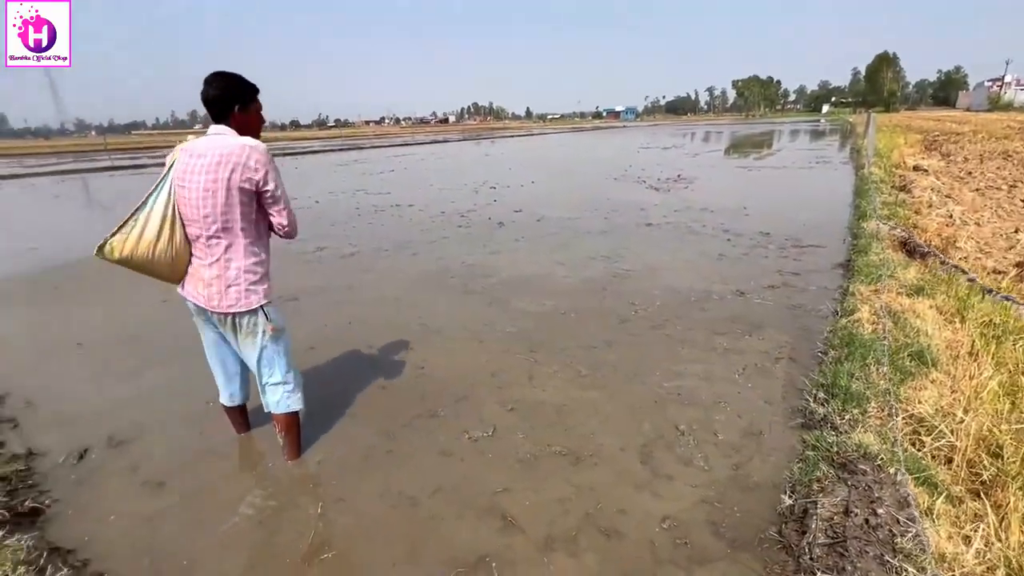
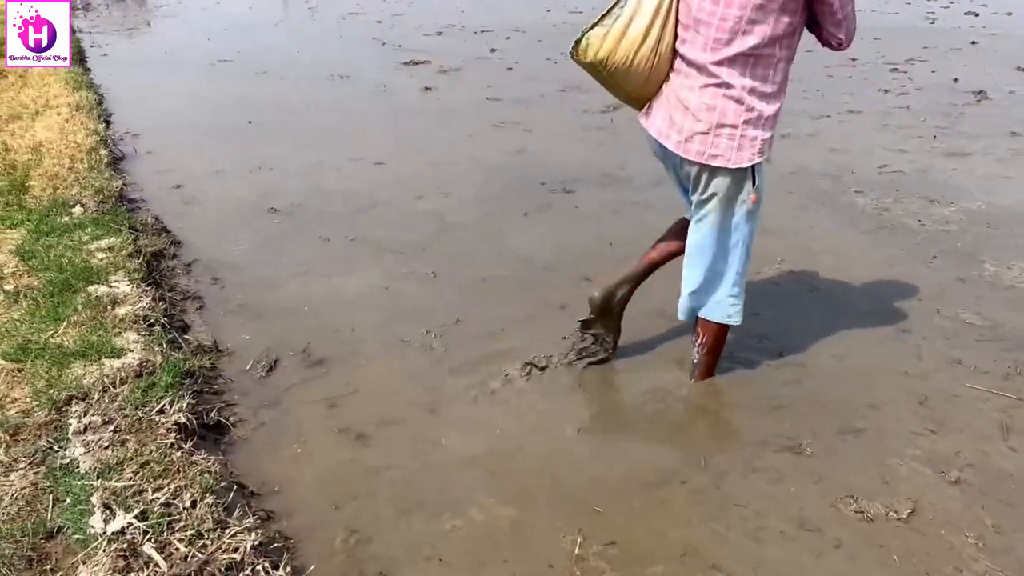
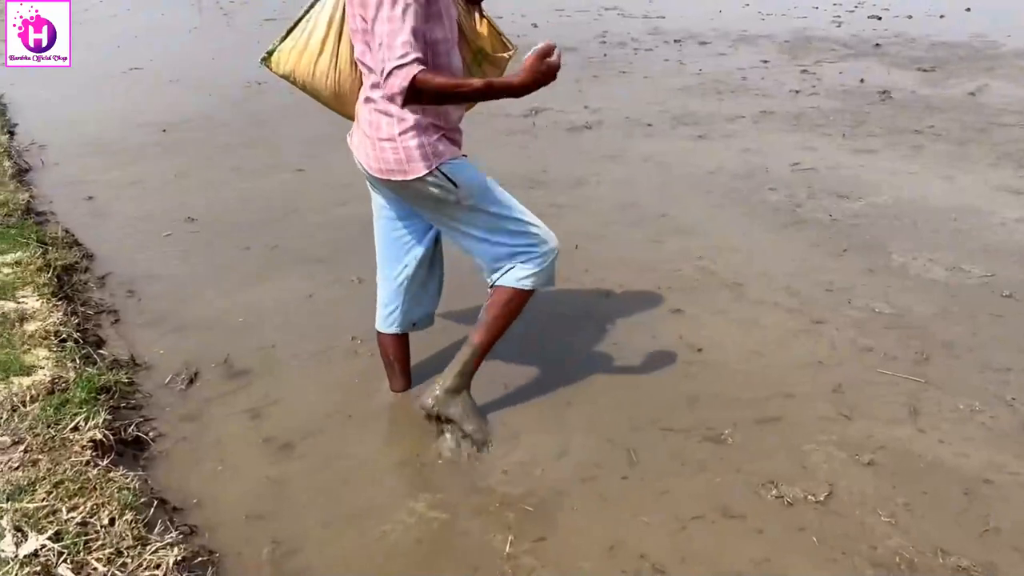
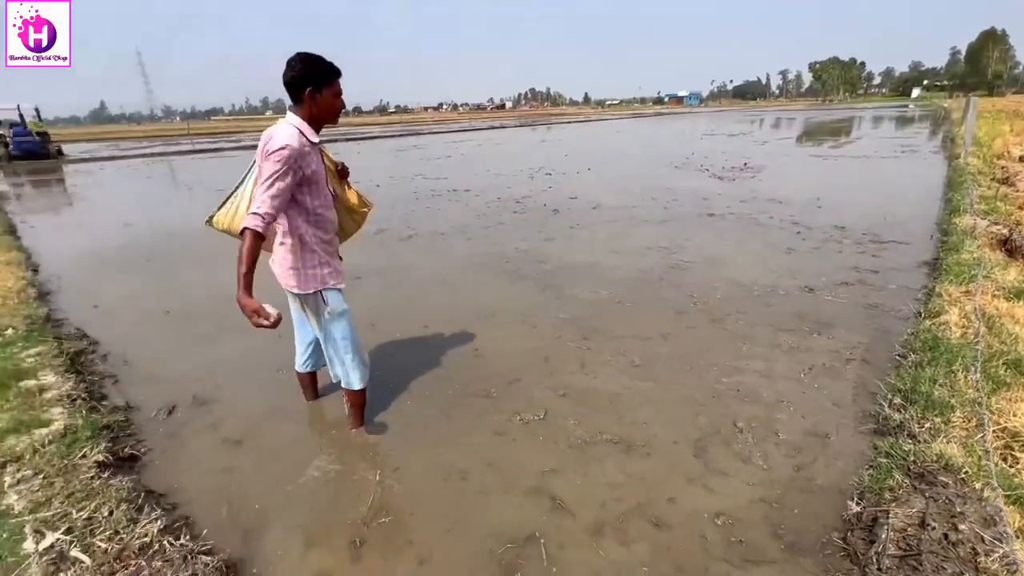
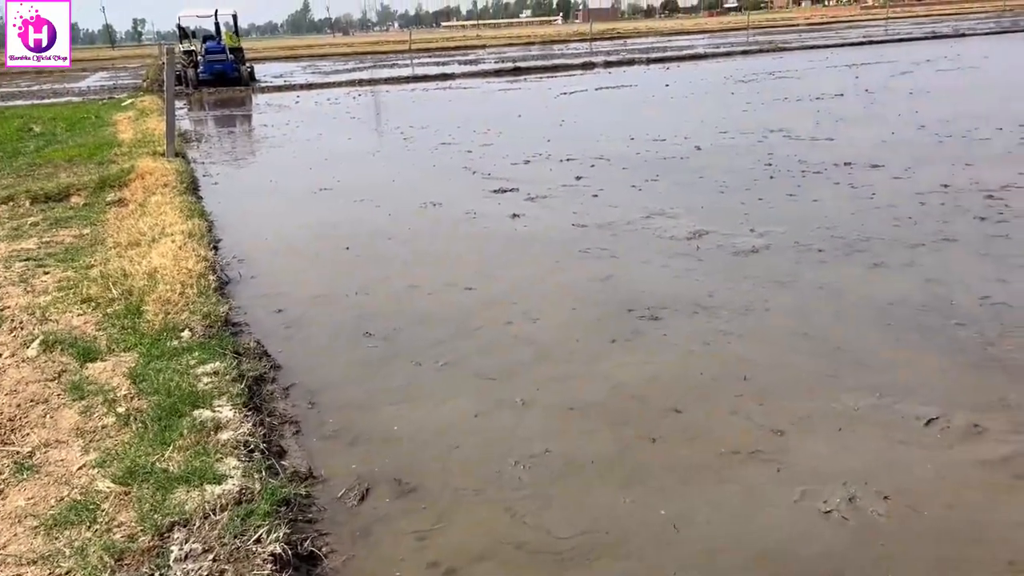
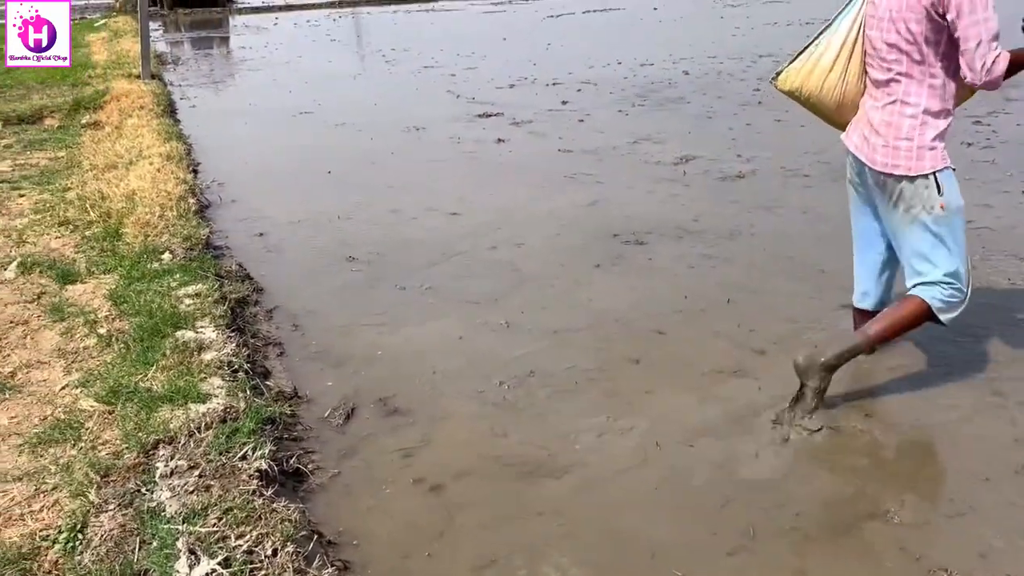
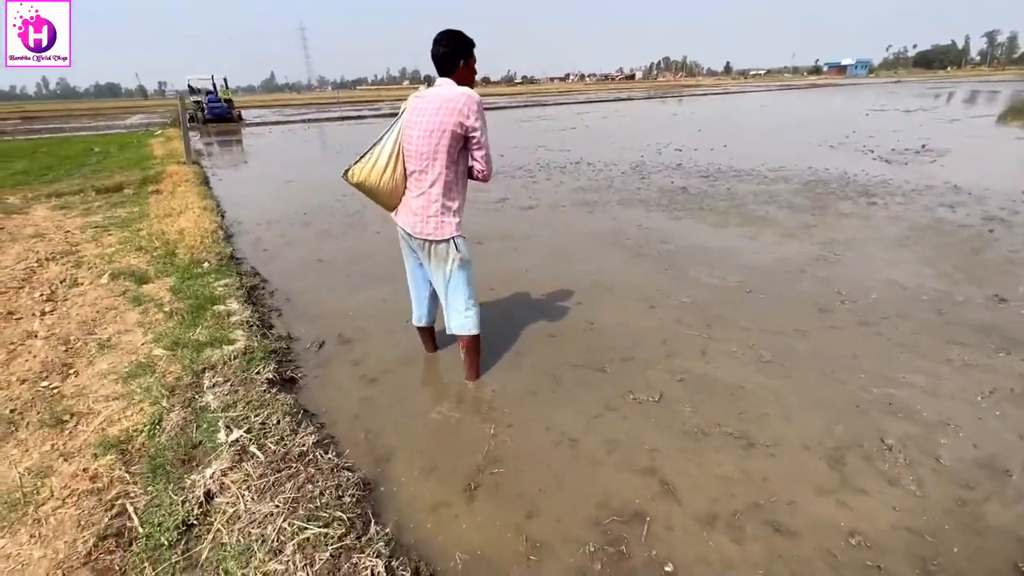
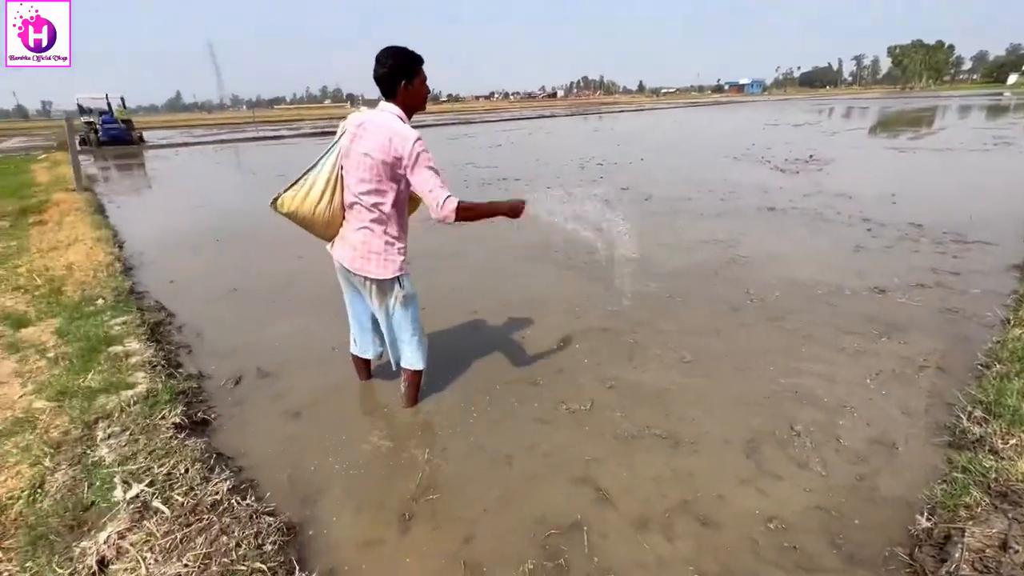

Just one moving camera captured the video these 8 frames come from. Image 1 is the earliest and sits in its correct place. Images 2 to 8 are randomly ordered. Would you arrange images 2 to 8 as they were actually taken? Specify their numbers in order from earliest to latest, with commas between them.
4, 8, 7, 3, 2, 6, 5
